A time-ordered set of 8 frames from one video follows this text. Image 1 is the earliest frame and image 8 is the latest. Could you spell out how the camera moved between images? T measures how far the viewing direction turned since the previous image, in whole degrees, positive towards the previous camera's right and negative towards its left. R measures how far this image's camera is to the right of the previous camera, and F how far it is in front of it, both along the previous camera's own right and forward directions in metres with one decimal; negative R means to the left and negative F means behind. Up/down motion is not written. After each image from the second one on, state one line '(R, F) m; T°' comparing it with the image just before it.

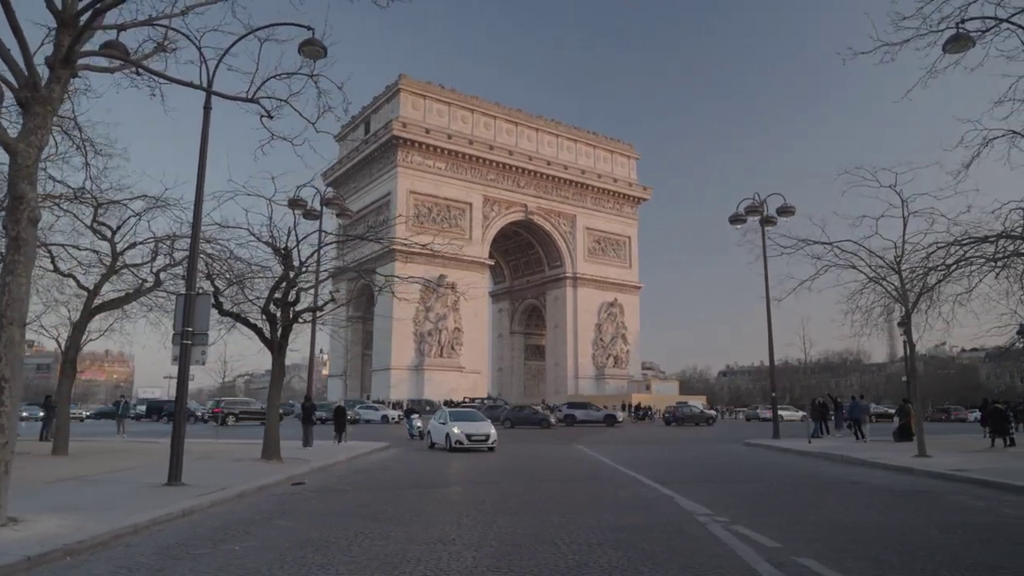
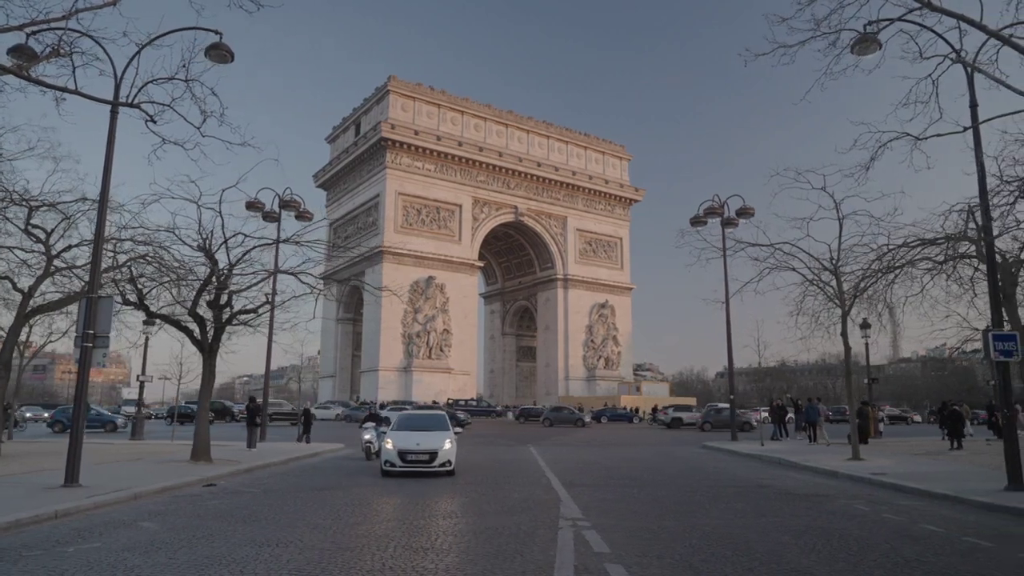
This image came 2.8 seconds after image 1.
(+1.9, 0.0) m; -1°
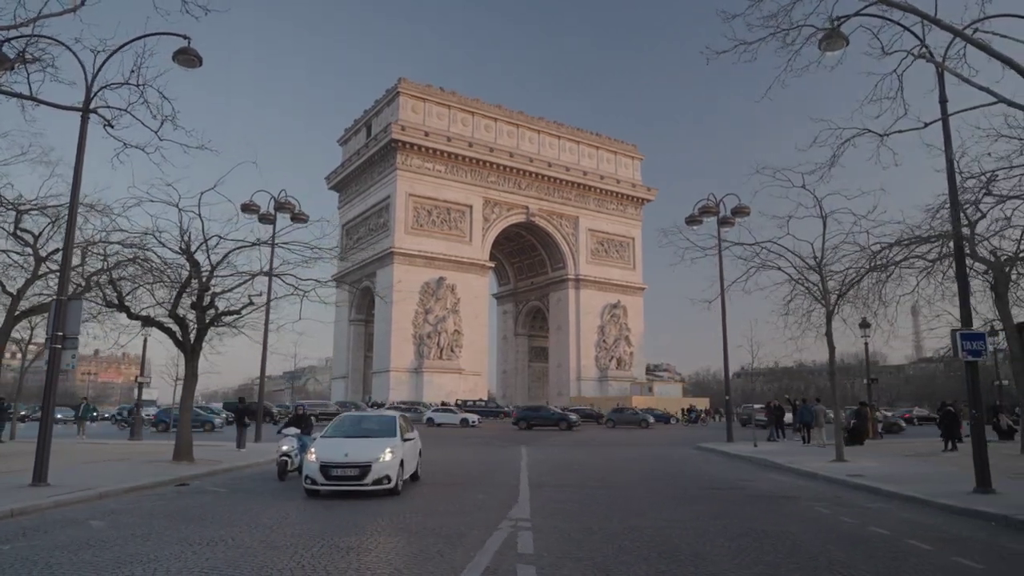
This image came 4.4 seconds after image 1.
(+1.0, 0.0) m; -2°
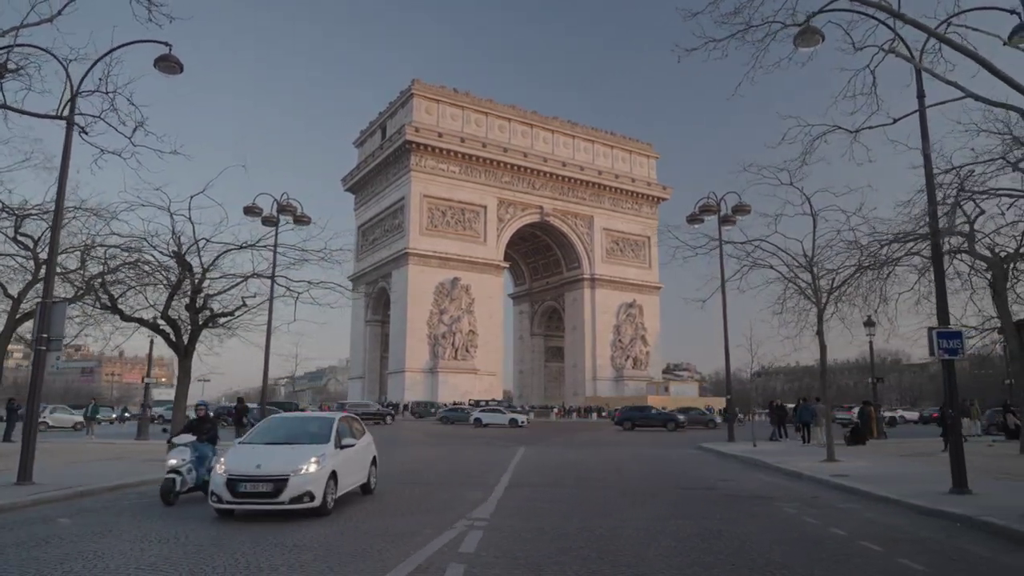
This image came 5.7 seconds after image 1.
(+0.9, 0.0) m; -2°
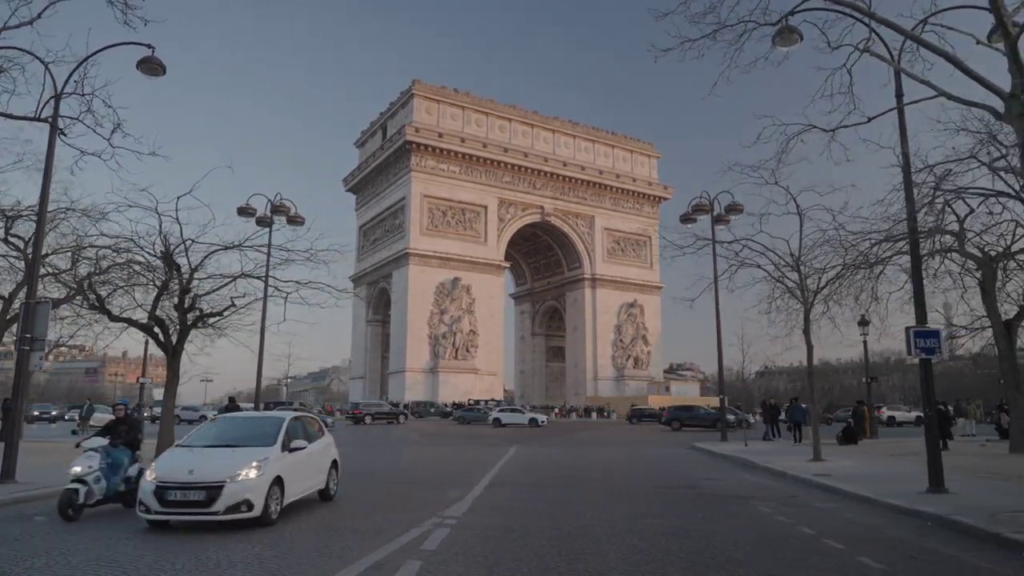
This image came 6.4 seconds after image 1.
(+0.5, 0.0) m; 0°
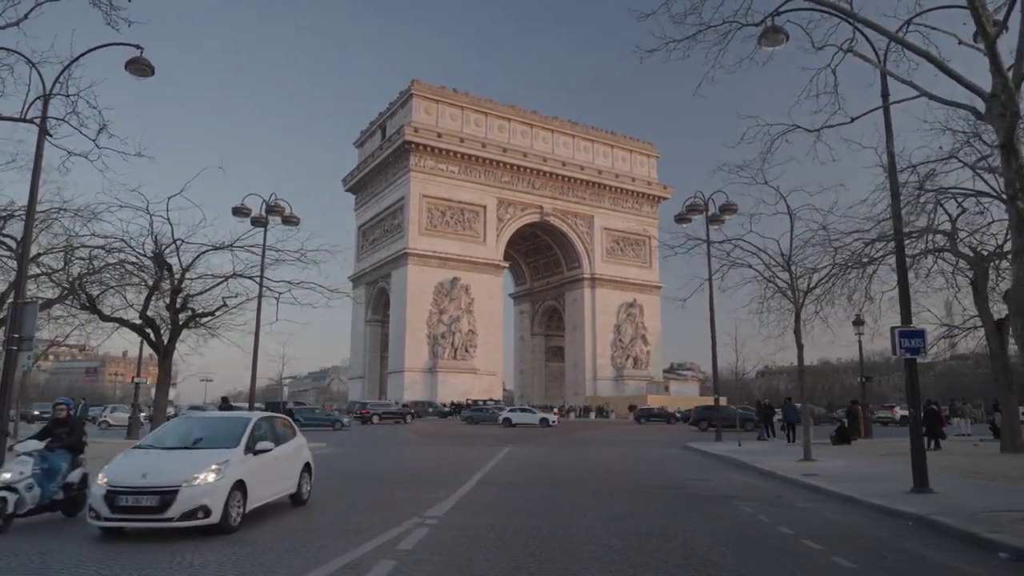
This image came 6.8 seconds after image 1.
(+0.3, 0.0) m; 0°
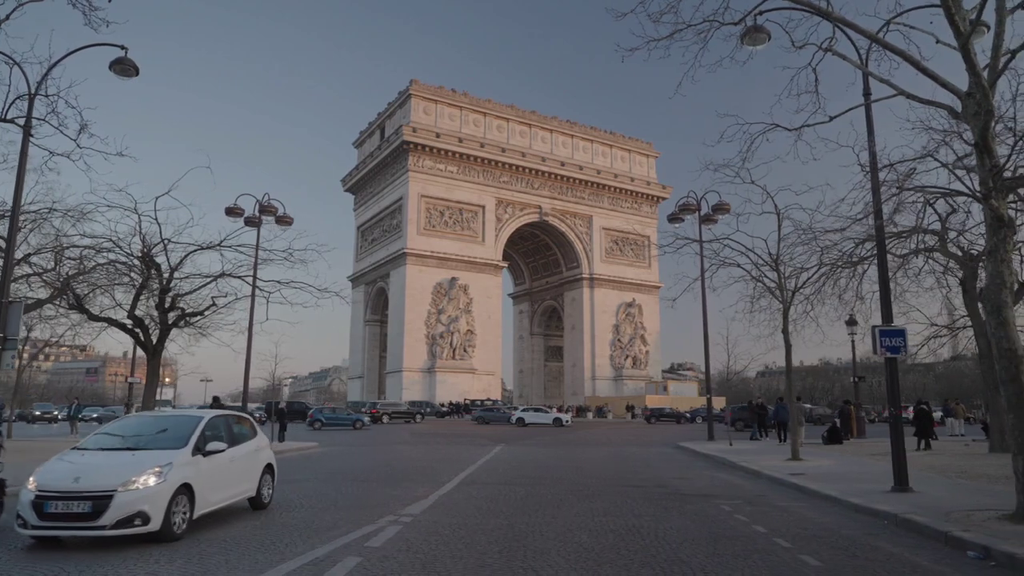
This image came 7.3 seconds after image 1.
(+0.4, 0.0) m; 0°
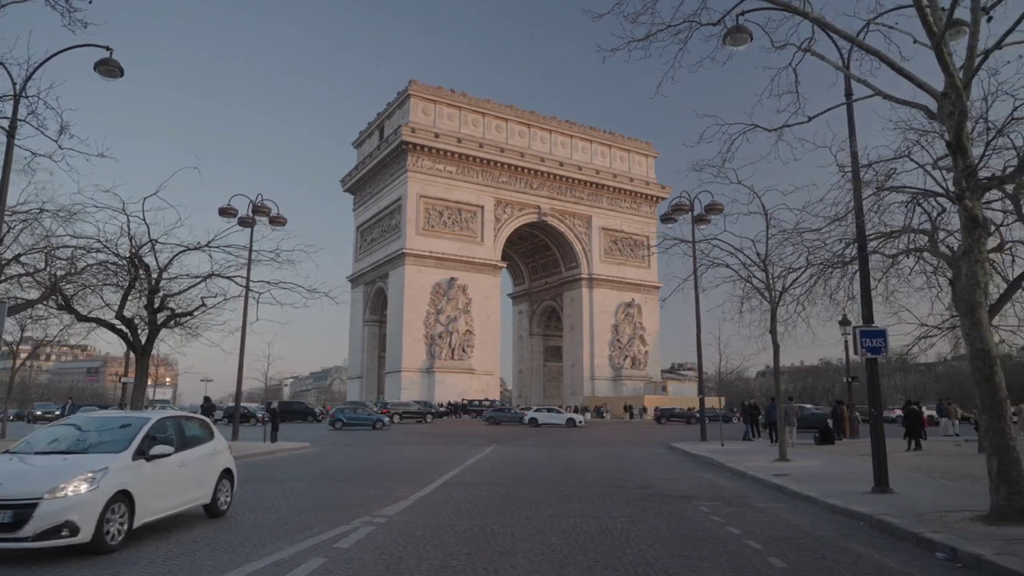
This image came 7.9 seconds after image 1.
(+0.4, 0.0) m; 0°
